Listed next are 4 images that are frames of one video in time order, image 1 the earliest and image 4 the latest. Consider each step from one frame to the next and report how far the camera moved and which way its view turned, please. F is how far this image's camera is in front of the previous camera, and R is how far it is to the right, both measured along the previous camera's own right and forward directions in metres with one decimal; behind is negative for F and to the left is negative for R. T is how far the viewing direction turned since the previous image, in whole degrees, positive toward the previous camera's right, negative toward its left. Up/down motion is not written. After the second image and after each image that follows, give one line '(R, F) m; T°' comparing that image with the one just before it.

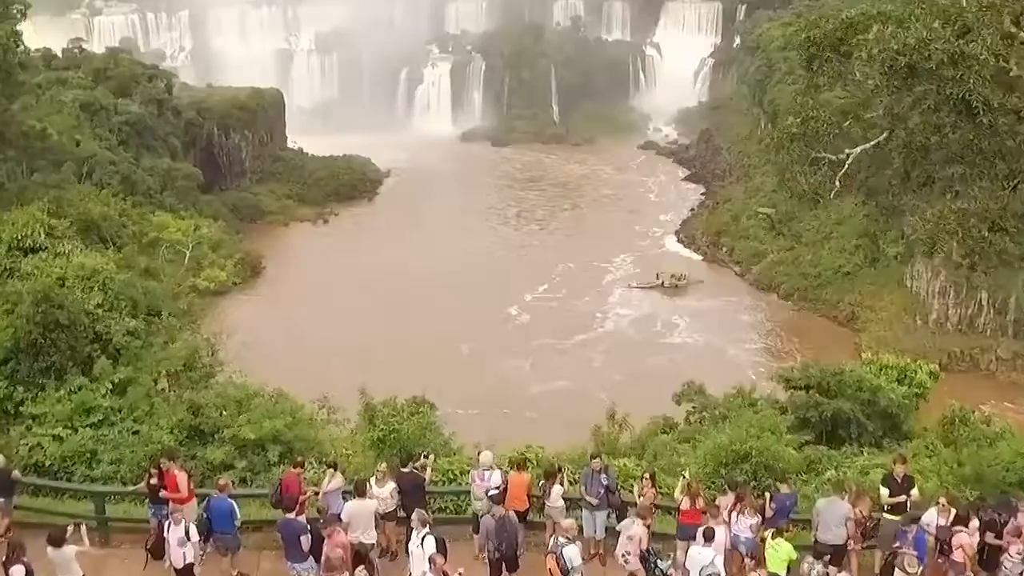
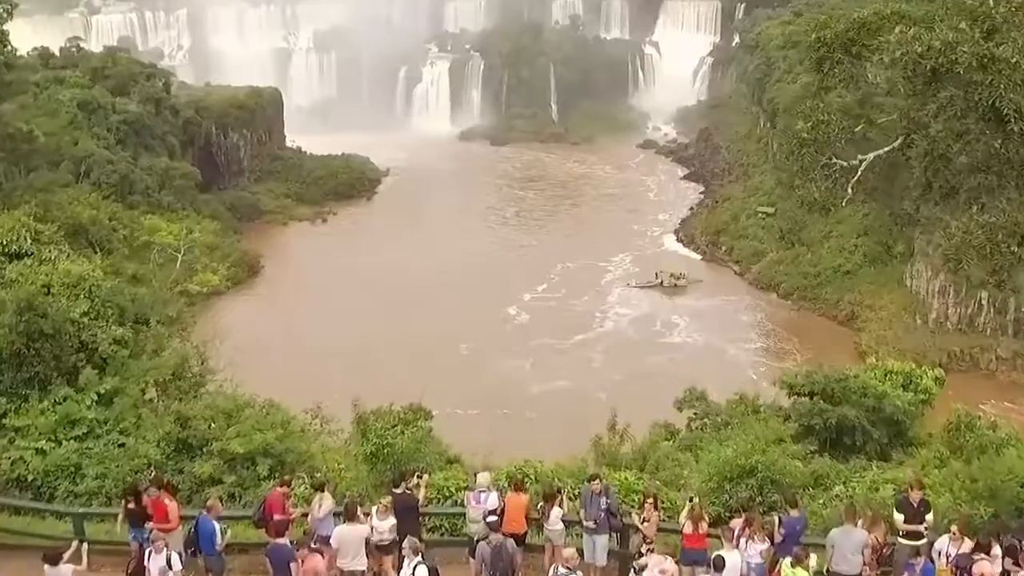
(0.0, +0.2) m; 0°
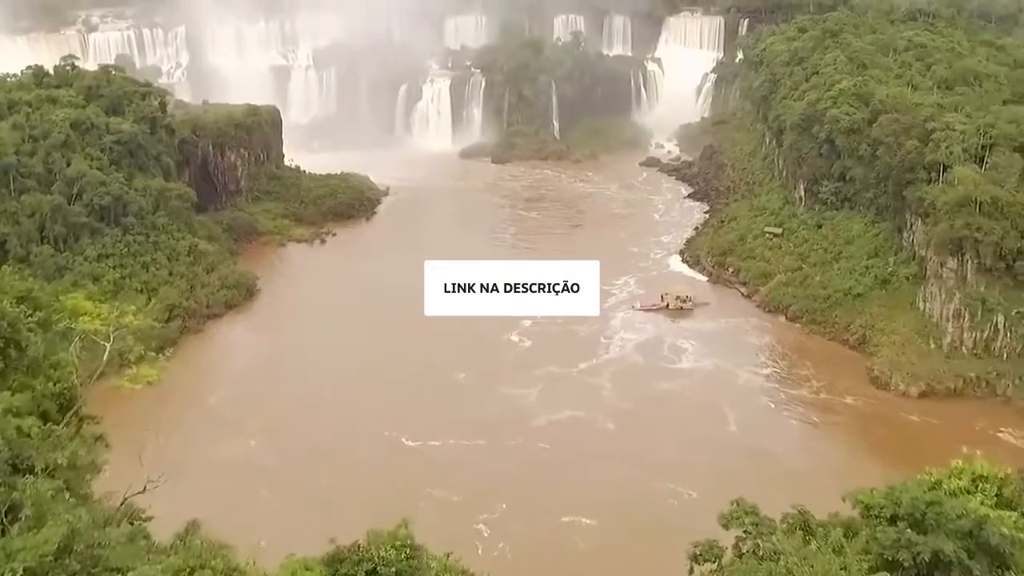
(-0.1, +2.1) m; 0°
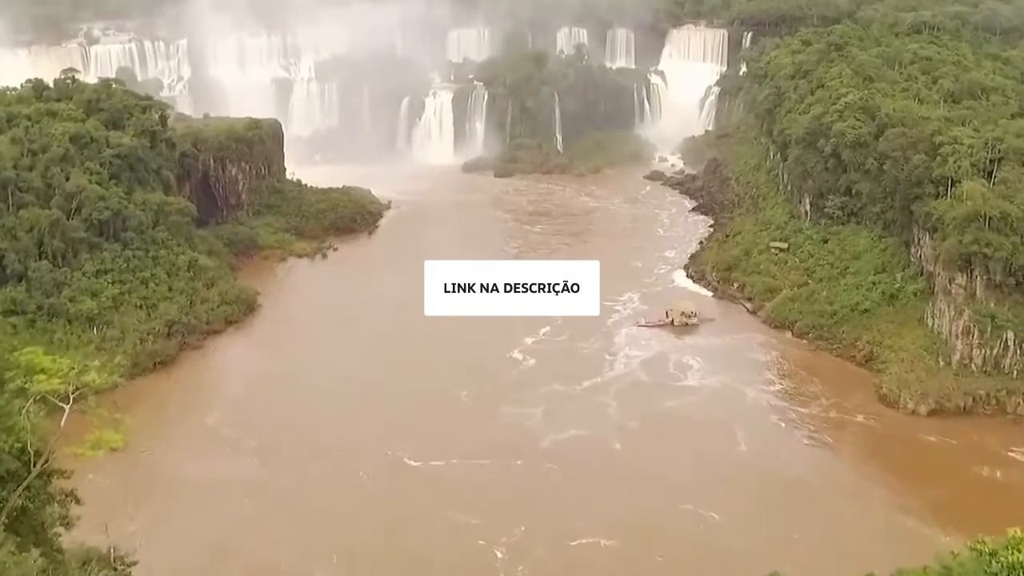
(0.0, +1.0) m; 0°
